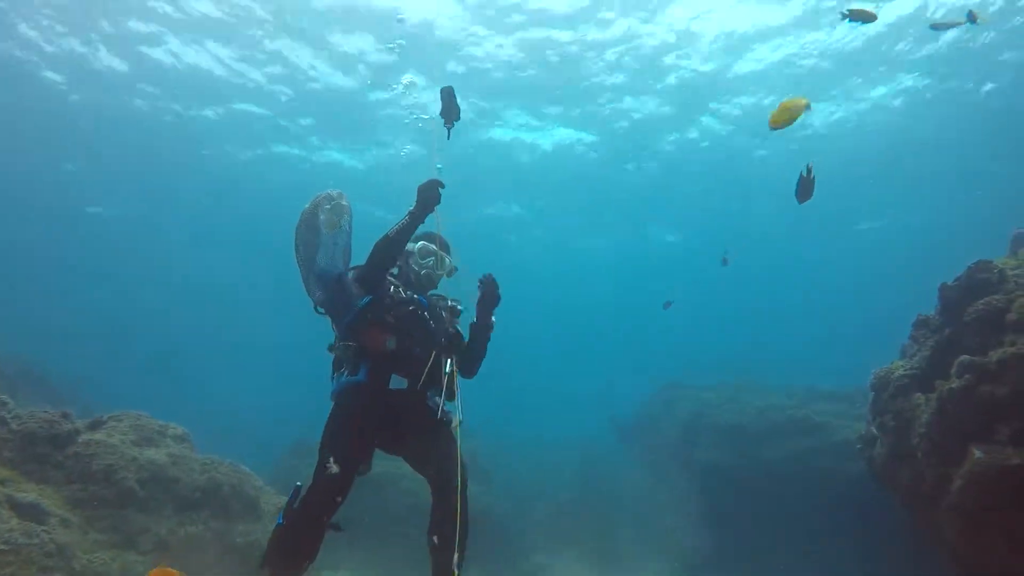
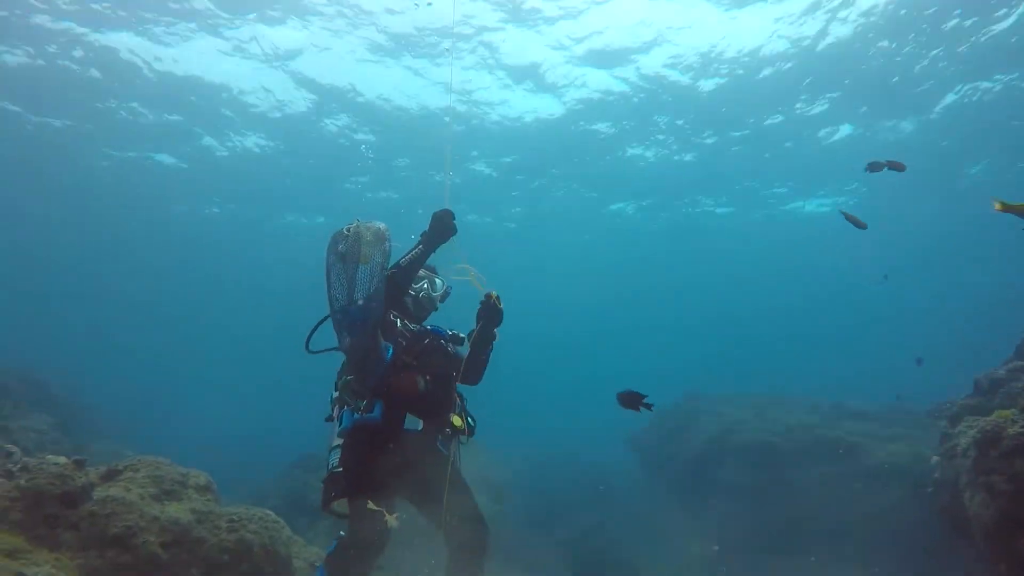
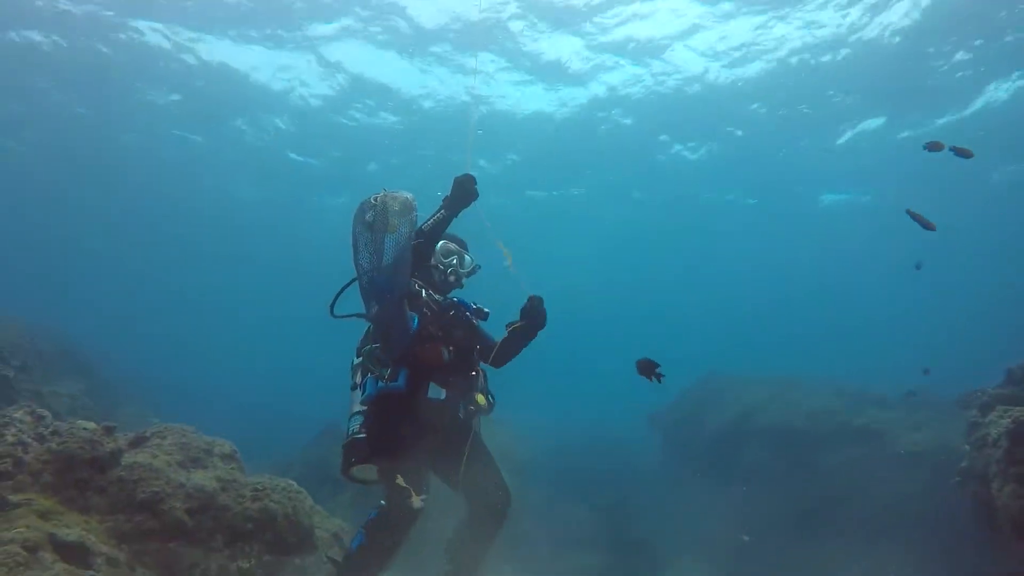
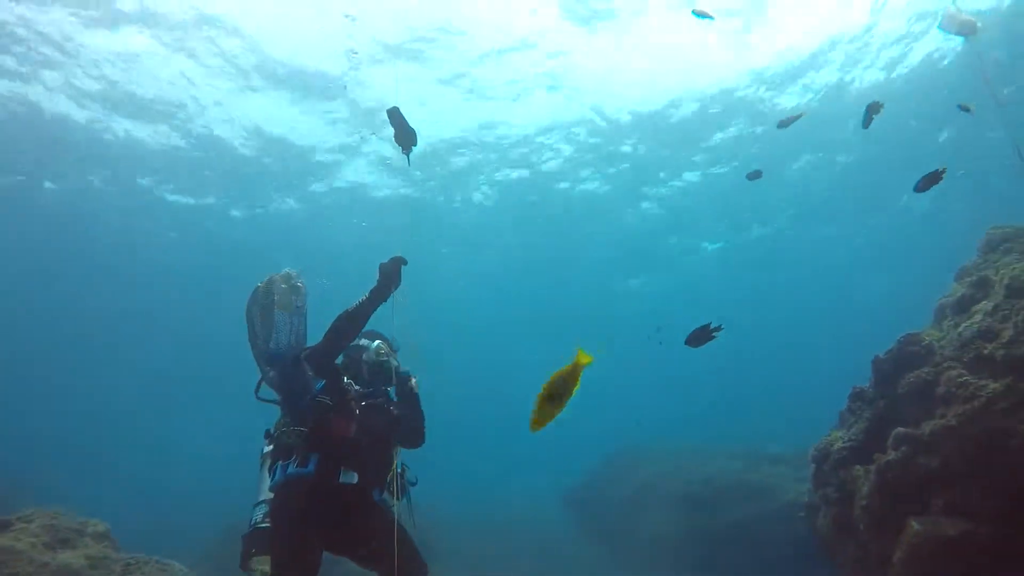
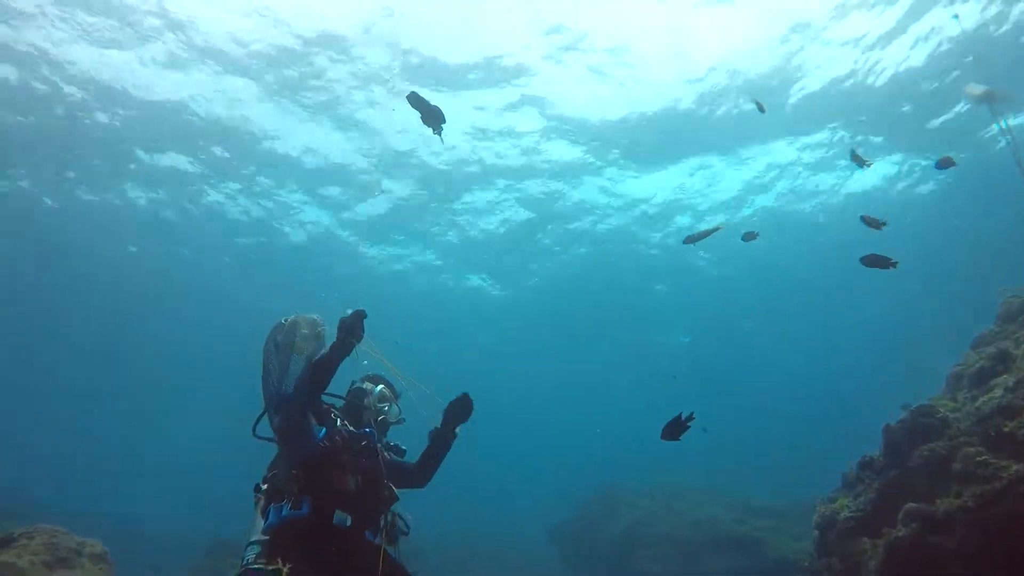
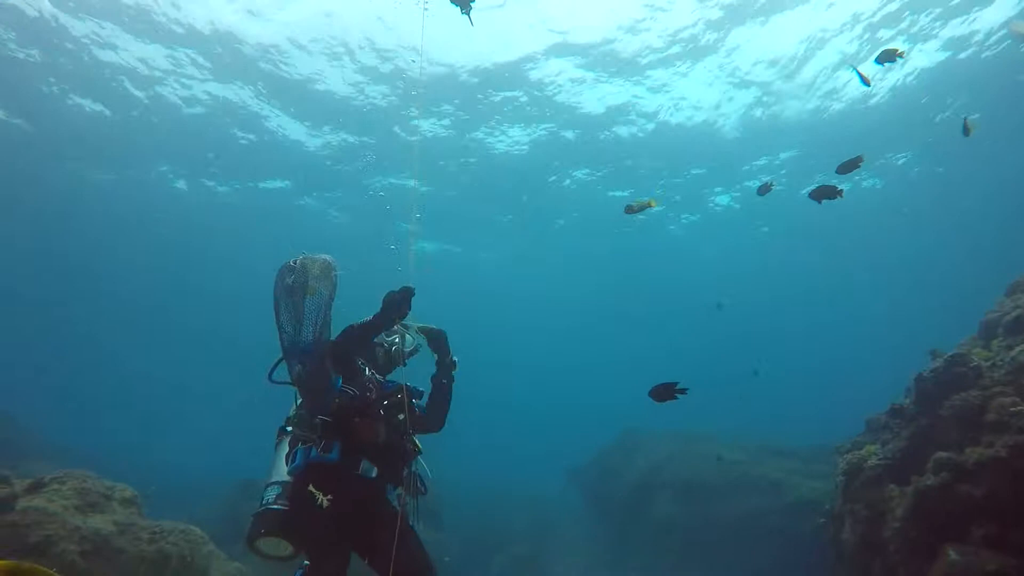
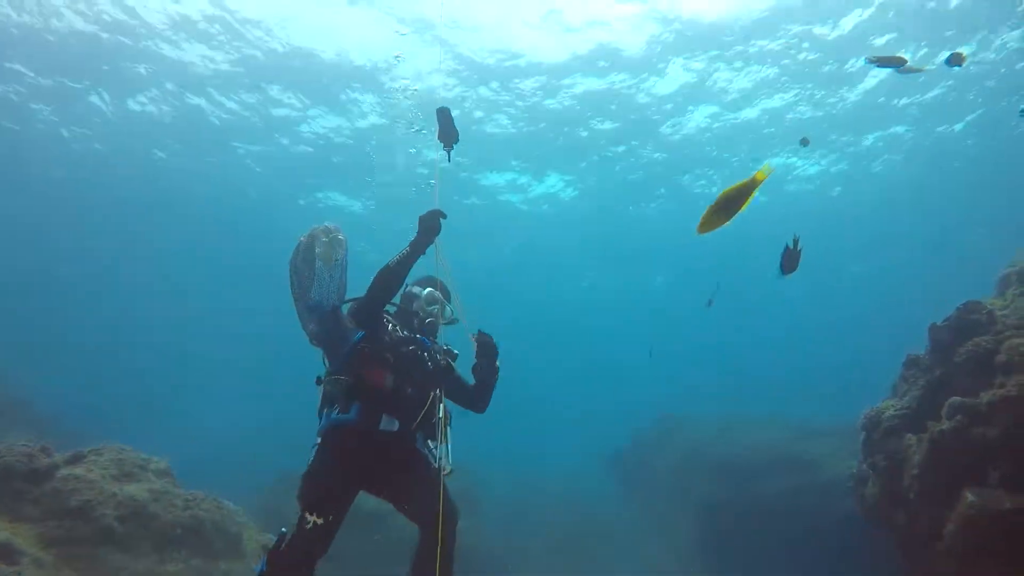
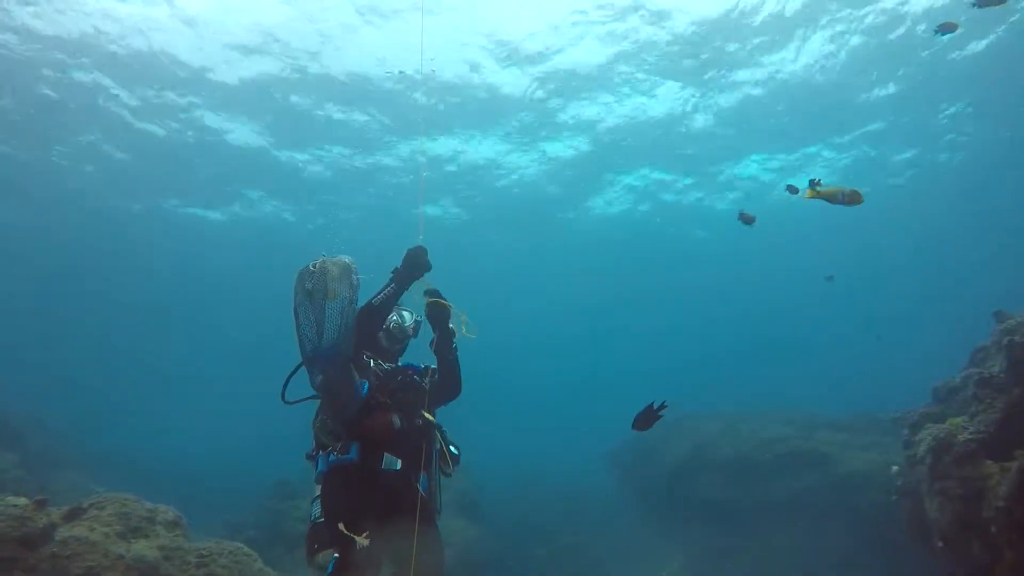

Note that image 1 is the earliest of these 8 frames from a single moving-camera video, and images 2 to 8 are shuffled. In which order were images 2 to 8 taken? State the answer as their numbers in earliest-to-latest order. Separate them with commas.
7, 4, 5, 6, 8, 2, 3
